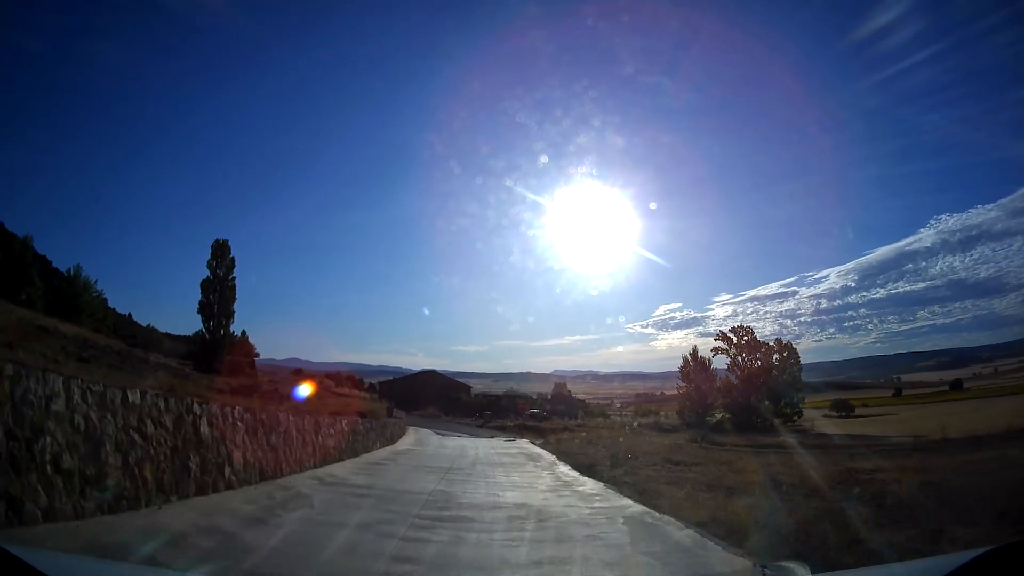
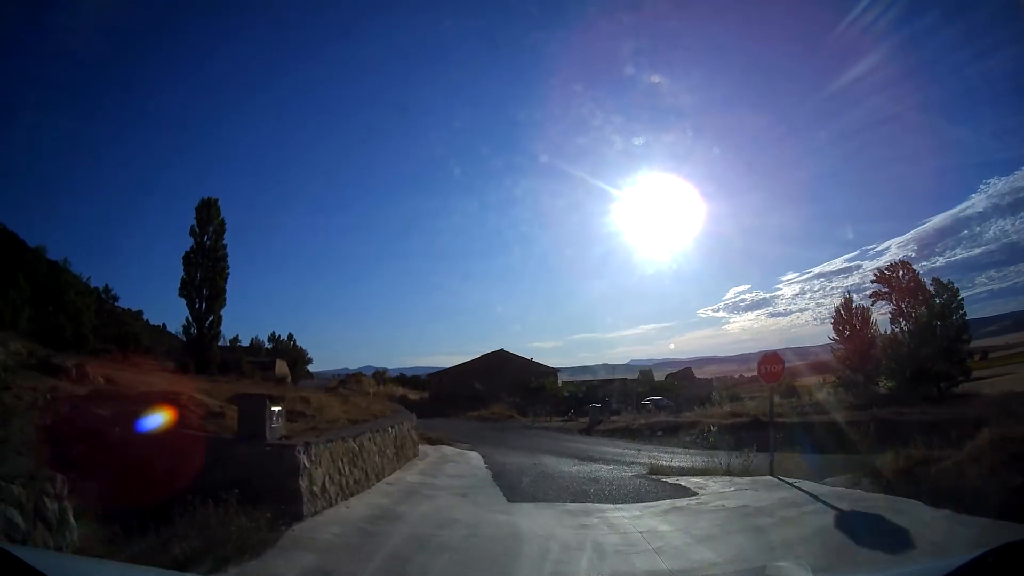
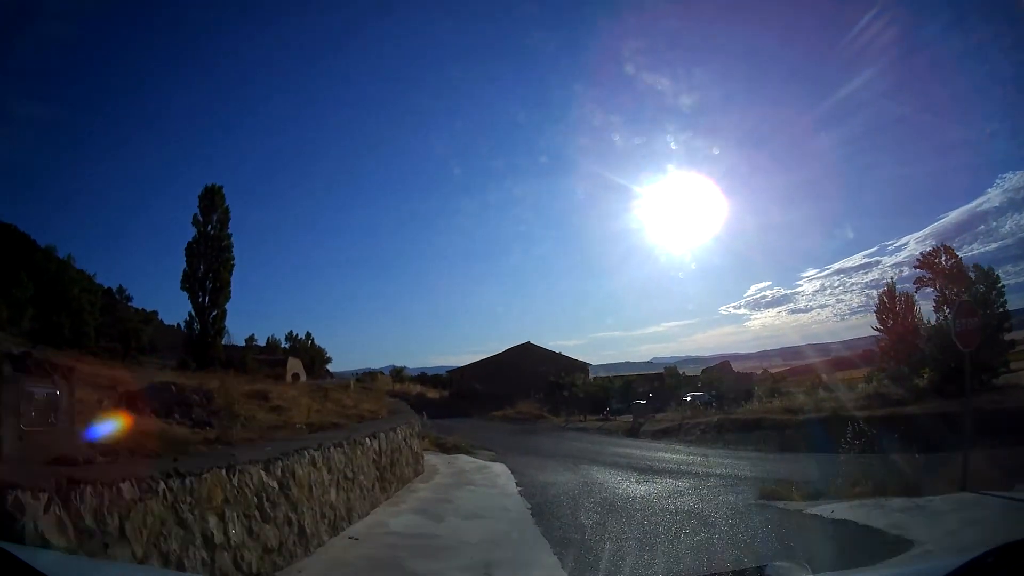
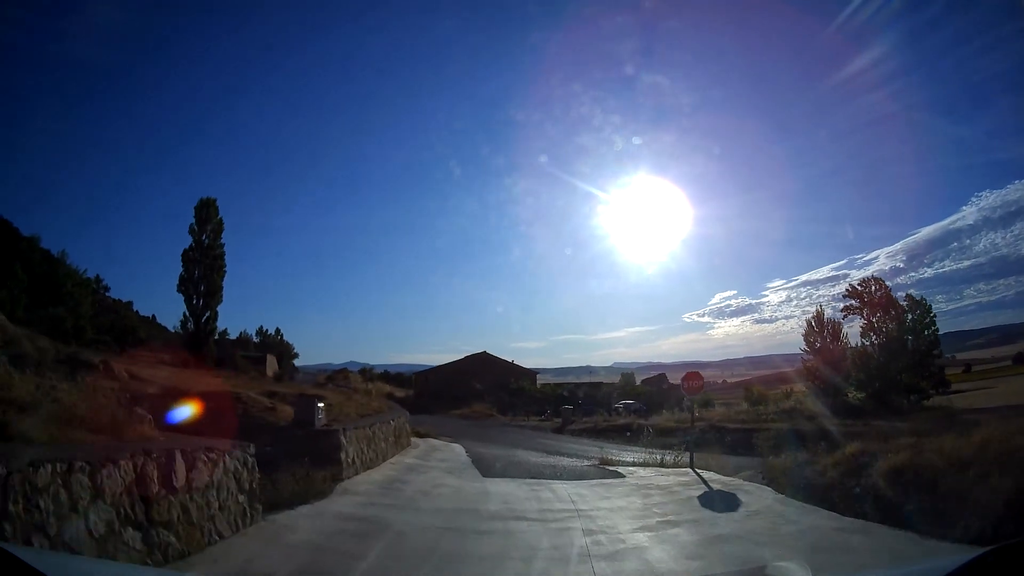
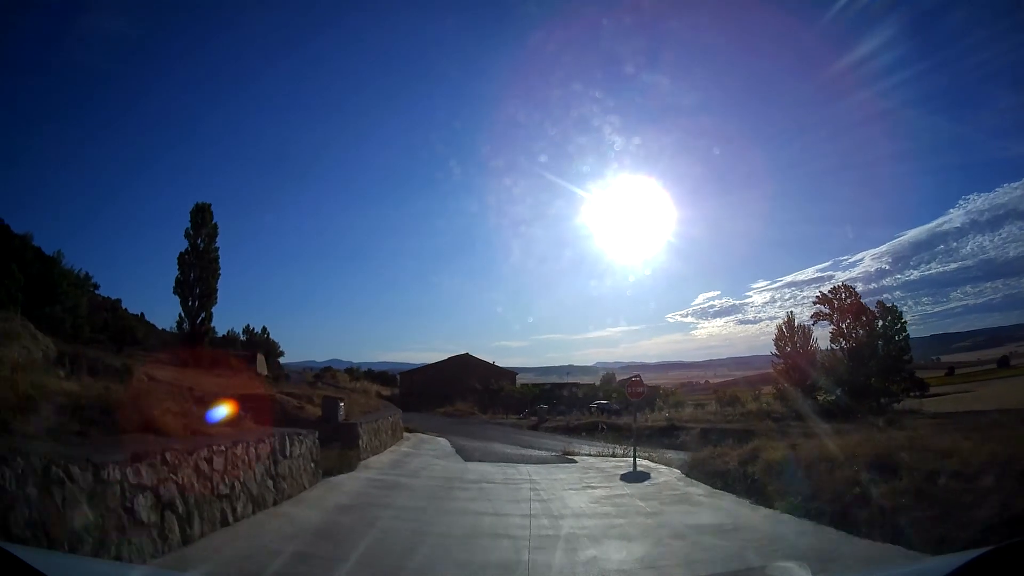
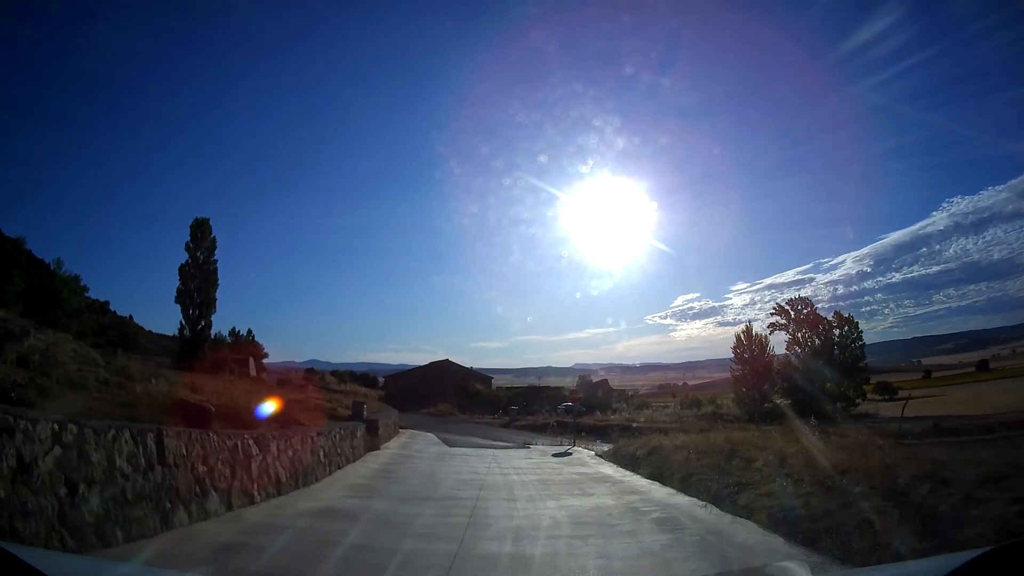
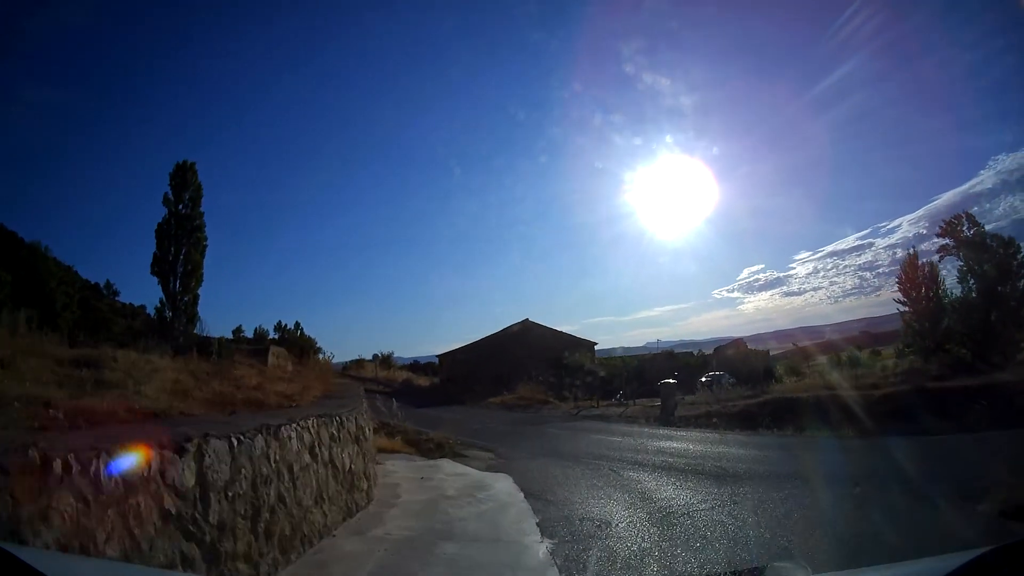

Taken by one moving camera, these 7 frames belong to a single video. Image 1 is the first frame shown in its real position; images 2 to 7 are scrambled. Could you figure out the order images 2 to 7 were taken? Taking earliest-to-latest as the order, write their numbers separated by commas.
6, 5, 4, 2, 3, 7
